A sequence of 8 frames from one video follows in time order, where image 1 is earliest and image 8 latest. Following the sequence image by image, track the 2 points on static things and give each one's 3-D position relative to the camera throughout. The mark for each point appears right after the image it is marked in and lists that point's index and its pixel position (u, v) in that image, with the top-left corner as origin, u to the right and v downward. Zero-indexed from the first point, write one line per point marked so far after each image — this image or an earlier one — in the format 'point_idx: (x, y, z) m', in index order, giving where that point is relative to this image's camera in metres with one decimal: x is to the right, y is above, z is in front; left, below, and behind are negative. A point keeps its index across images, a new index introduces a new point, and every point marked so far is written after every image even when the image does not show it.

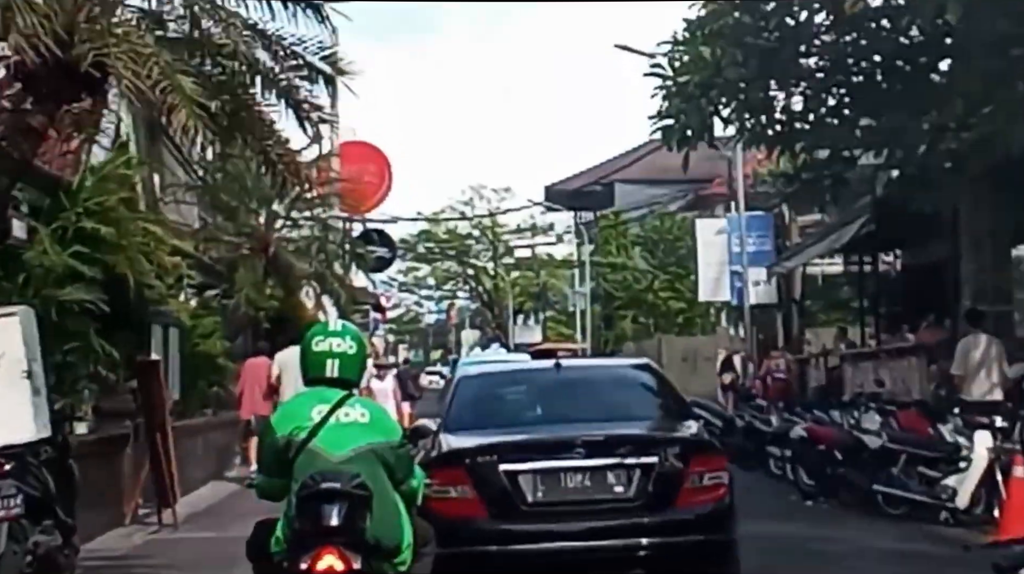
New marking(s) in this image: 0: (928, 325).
0: (+4.3, -0.4, +16.9) m
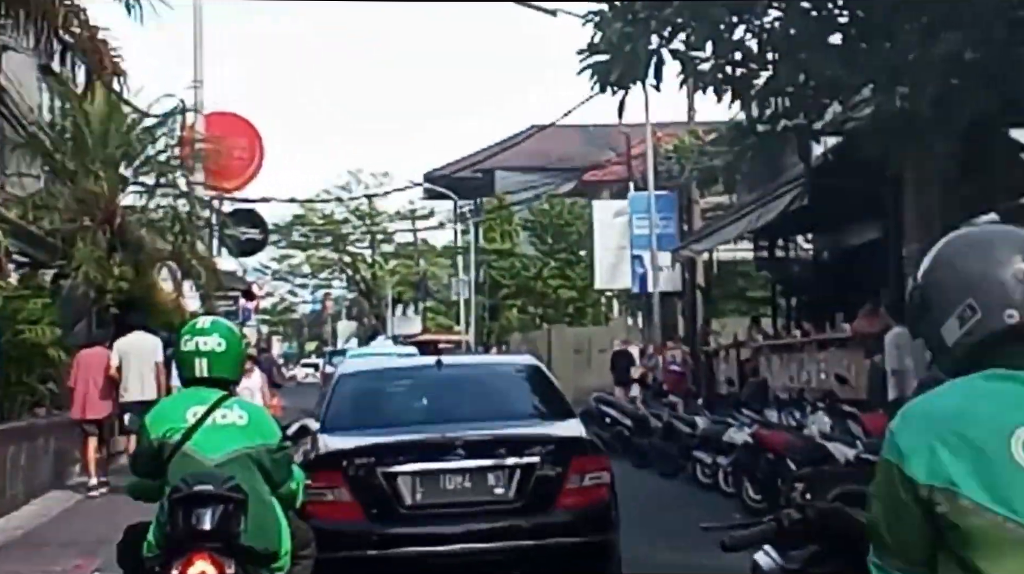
0: (+3.3, -0.2, +15.2) m
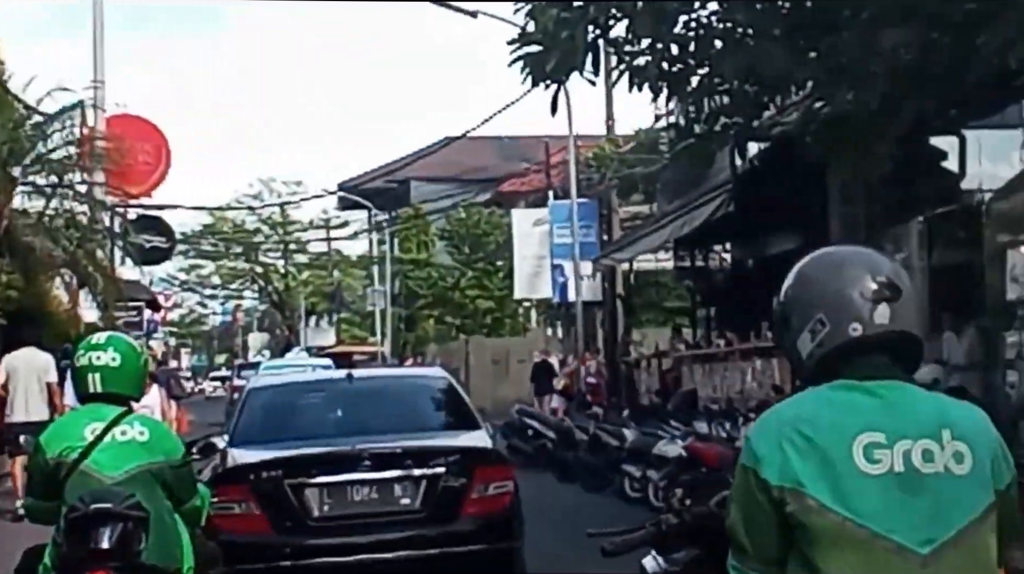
0: (+2.6, -0.3, +14.8) m
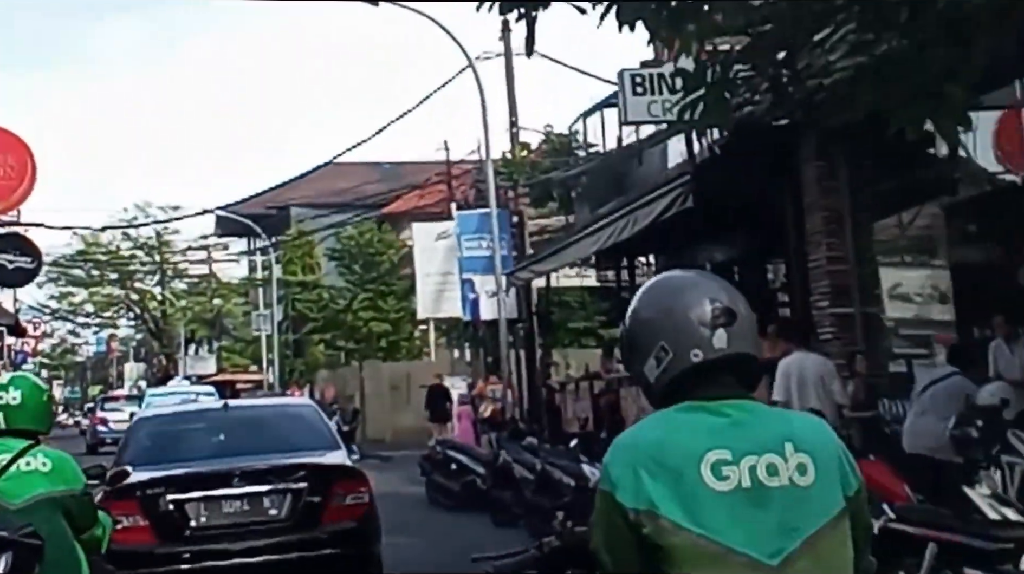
0: (+2.0, -0.4, +13.0) m
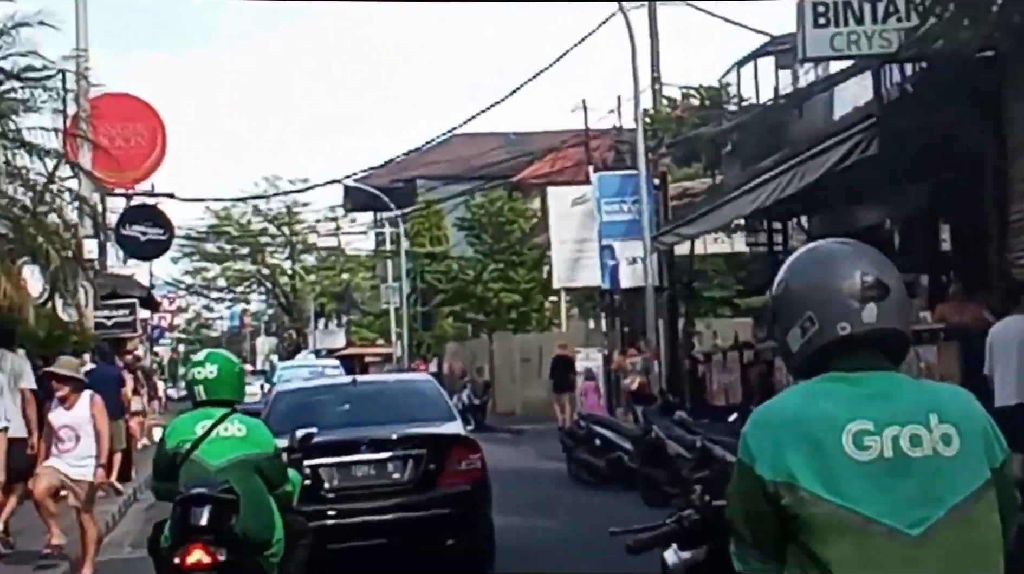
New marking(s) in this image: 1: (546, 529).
0: (+3.0, -0.1, +11.8) m
1: (+0.3, -1.9, +12.7) m
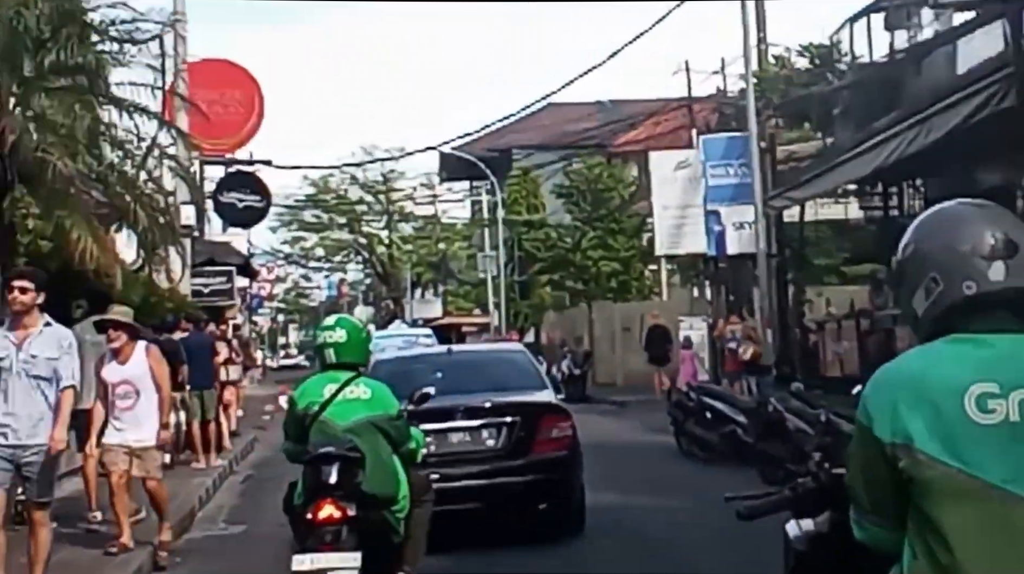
0: (+3.8, +0.2, +11.1) m
1: (+1.1, -1.6, +12.2) m
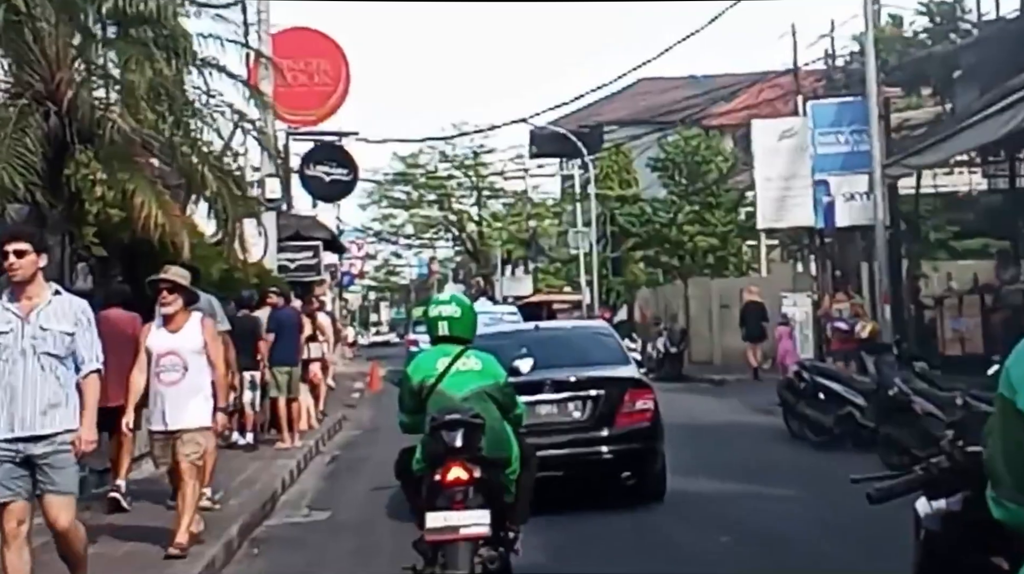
0: (+4.4, +0.3, +10.0) m
1: (+1.8, -1.4, +11.3) m
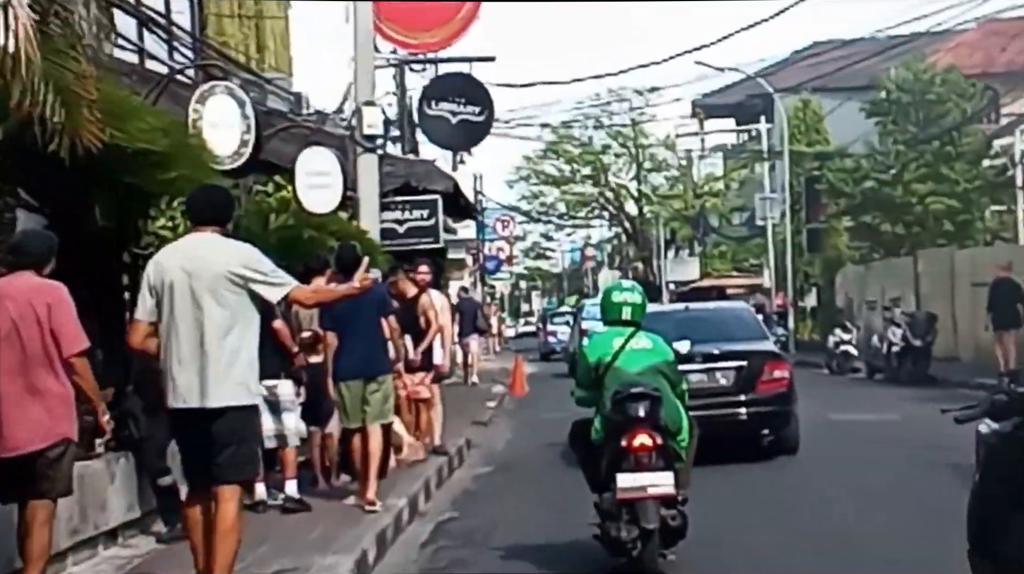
0: (+5.2, +0.6, +3.4) m
1: (+2.6, -1.2, +4.9) m
